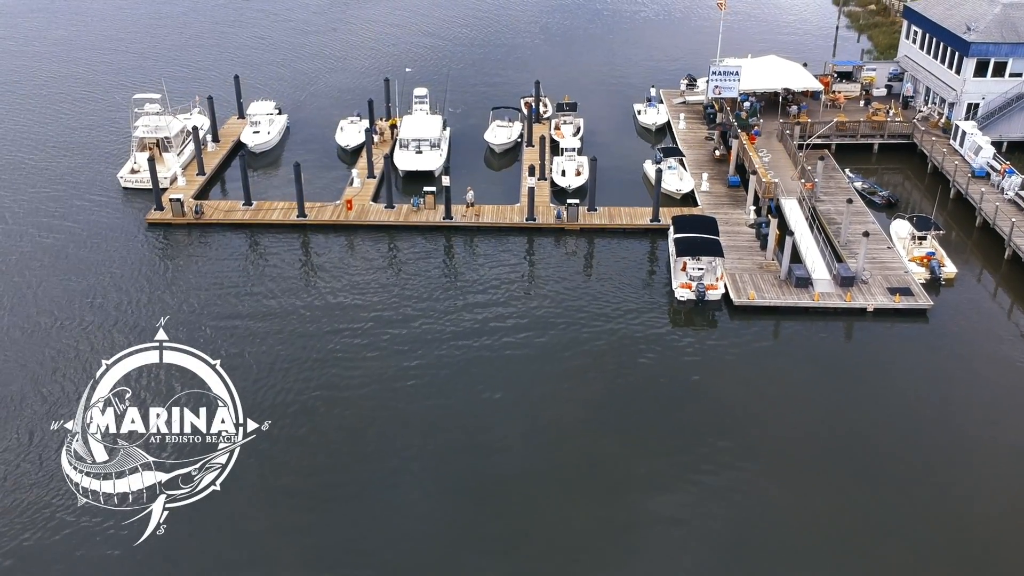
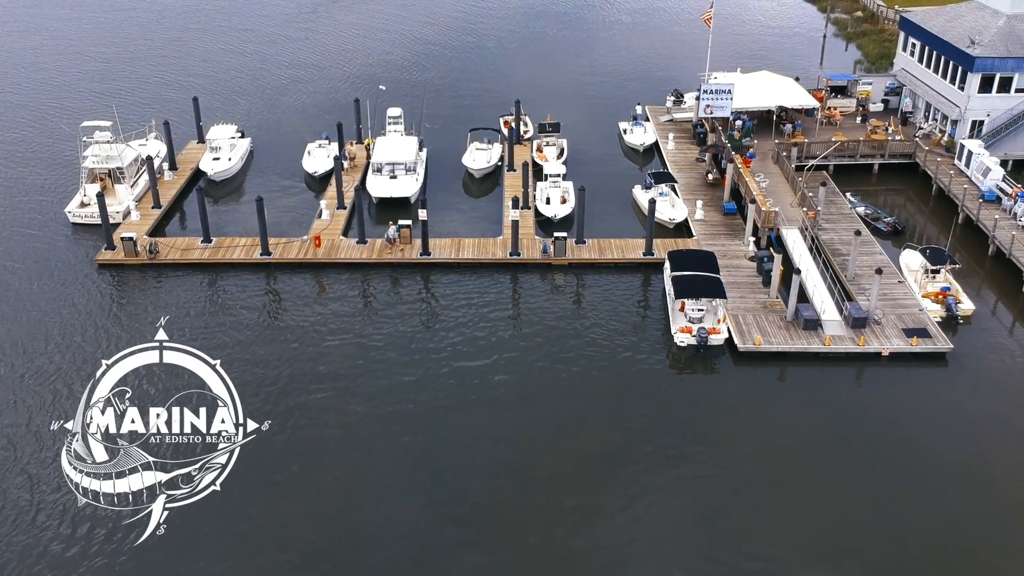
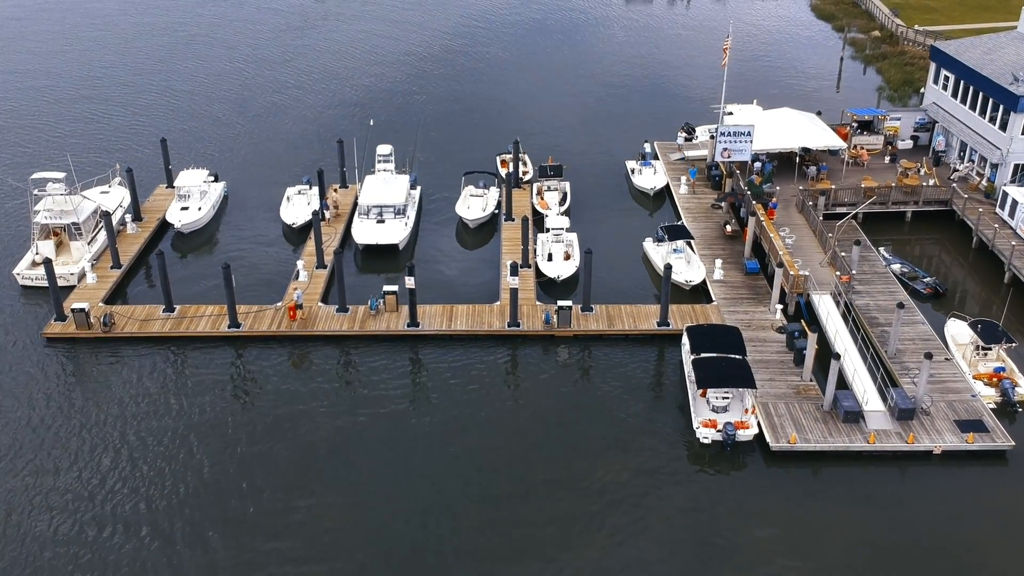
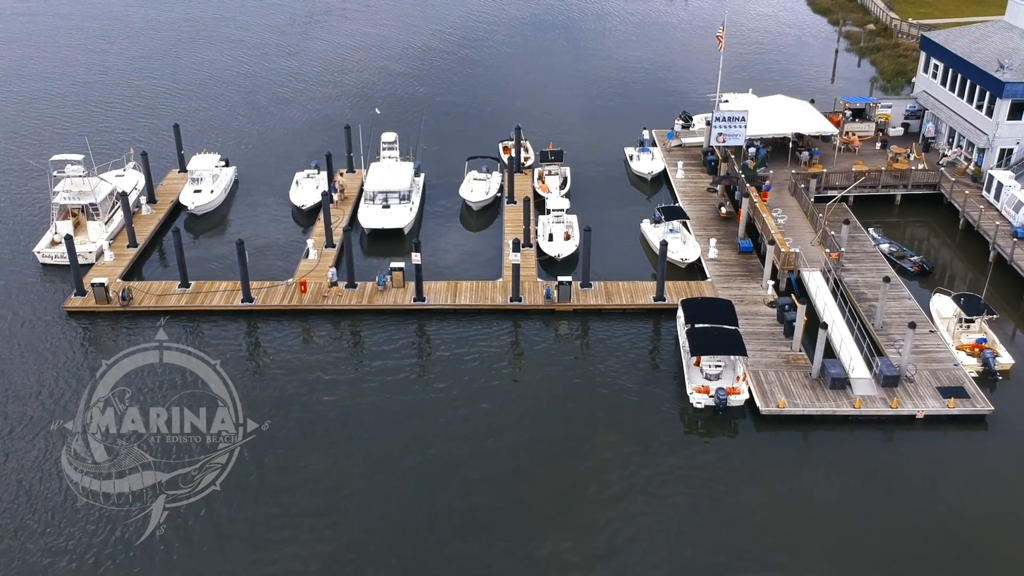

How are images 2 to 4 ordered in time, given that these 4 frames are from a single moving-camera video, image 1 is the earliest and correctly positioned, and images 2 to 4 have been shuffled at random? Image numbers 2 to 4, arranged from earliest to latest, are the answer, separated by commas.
2, 4, 3
